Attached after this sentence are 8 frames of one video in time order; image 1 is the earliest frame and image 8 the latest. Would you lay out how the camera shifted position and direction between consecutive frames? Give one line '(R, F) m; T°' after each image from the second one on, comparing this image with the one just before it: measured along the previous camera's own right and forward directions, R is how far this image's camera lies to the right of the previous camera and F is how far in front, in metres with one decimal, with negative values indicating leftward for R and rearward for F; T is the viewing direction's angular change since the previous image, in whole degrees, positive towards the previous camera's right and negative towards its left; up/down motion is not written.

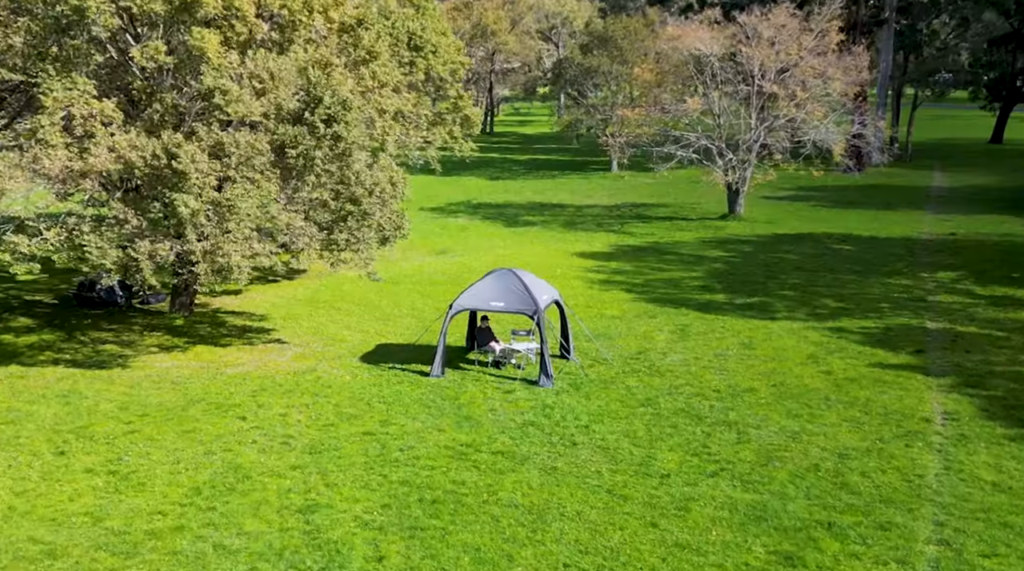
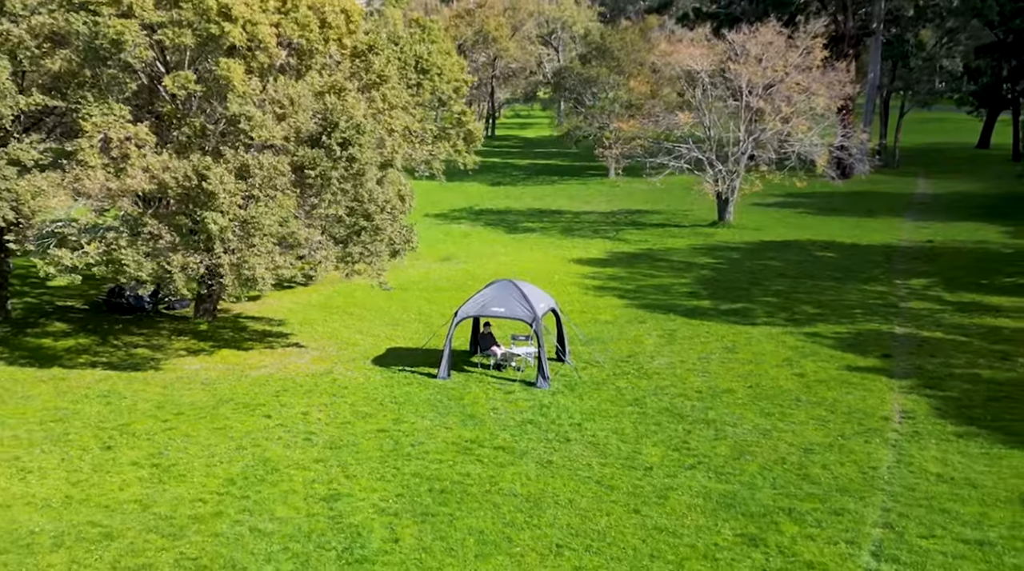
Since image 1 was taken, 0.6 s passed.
(0.0, -1.6) m; 0°
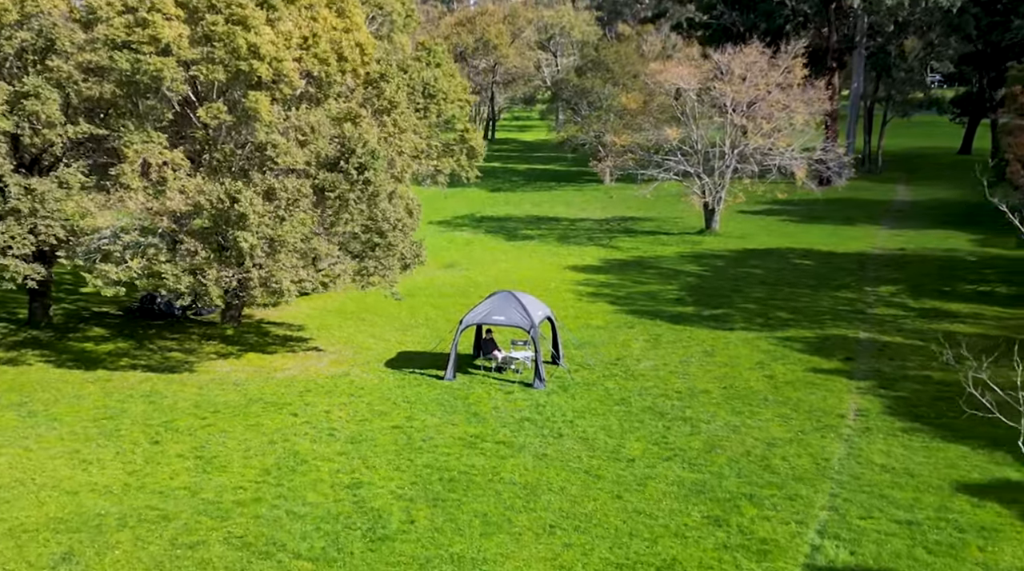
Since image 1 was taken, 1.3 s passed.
(0.0, -2.1) m; 0°
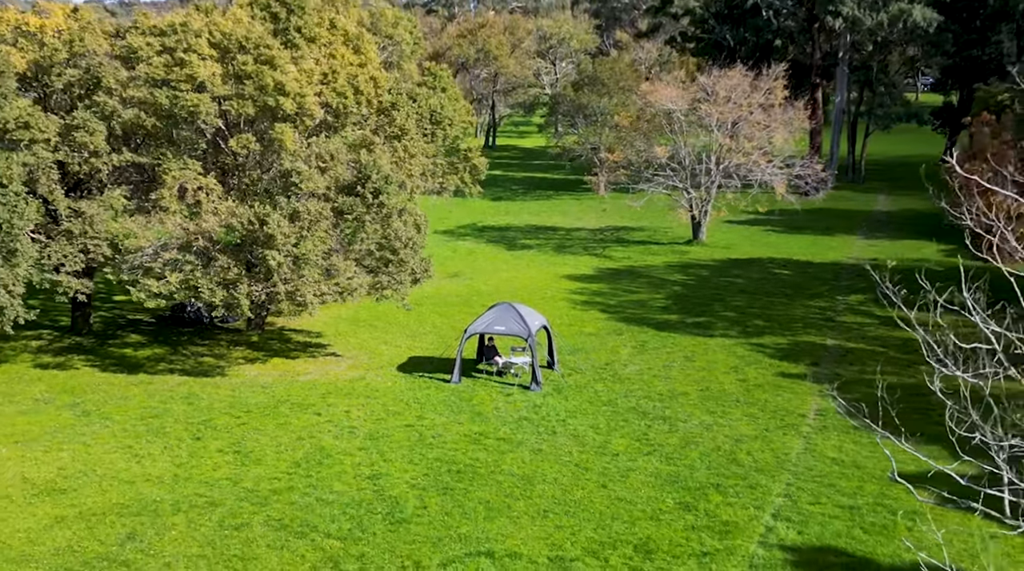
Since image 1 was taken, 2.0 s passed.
(0.0, -2.4) m; 0°
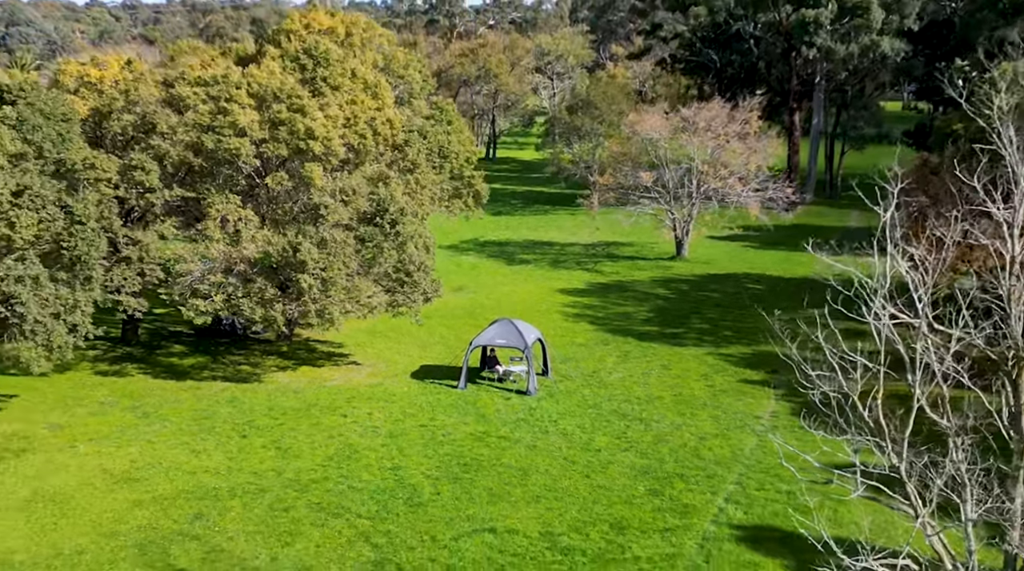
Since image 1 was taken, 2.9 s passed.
(0.0, -3.6) m; 0°
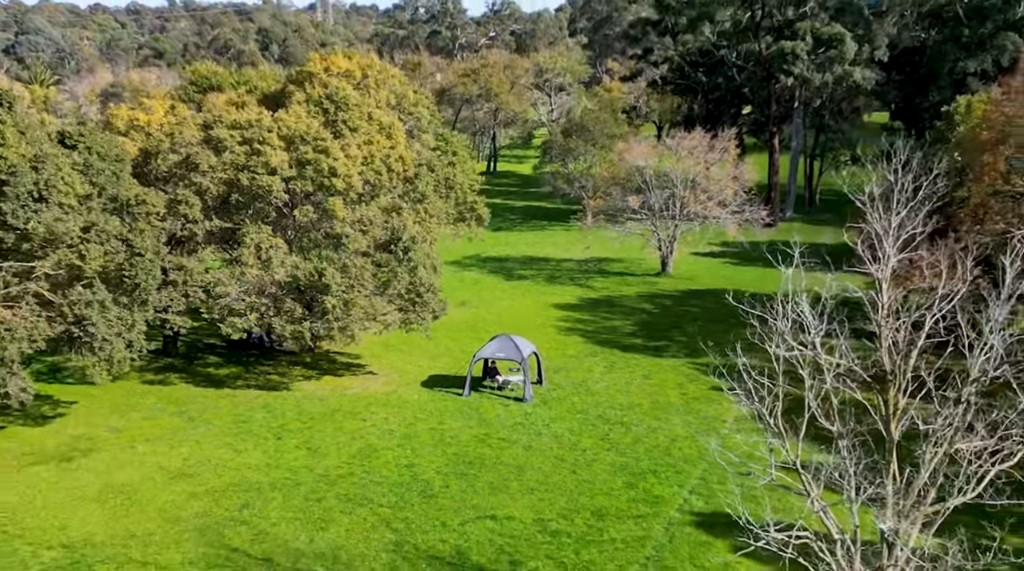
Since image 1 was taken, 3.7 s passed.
(+0.1, -3.8) m; 0°
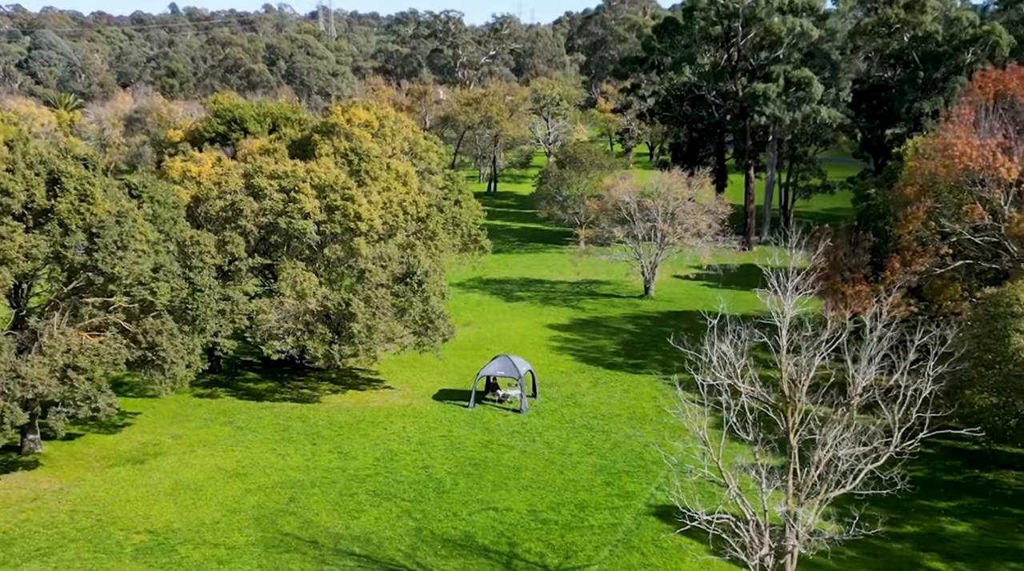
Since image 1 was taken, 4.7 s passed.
(0.0, -5.3) m; 0°
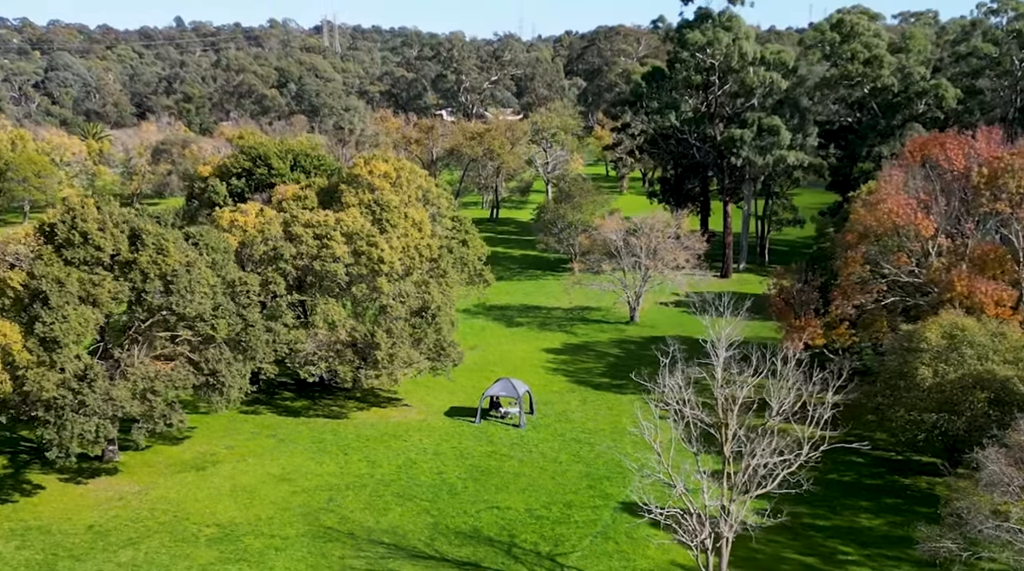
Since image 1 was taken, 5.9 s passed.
(0.0, -6.3) m; 0°
